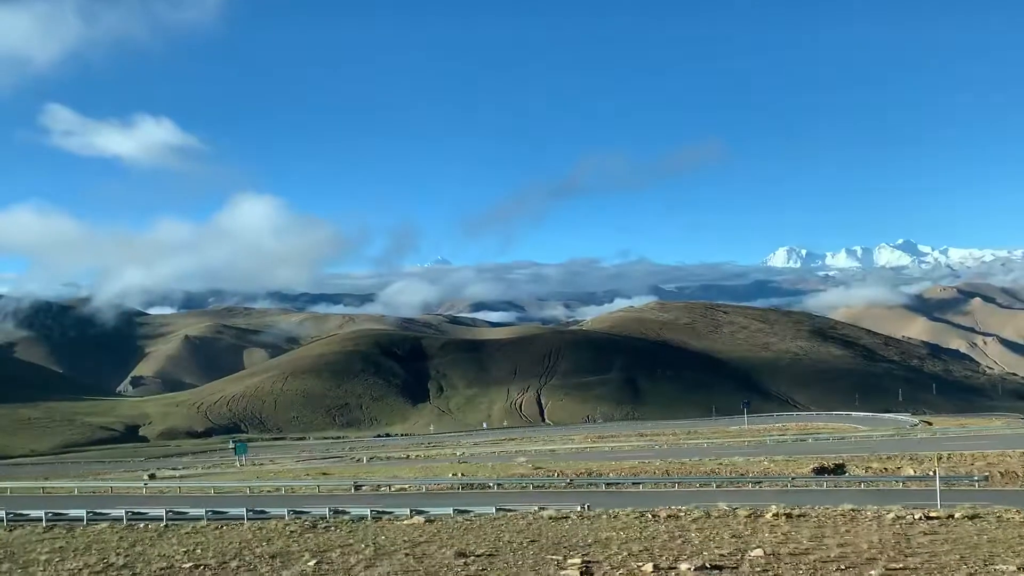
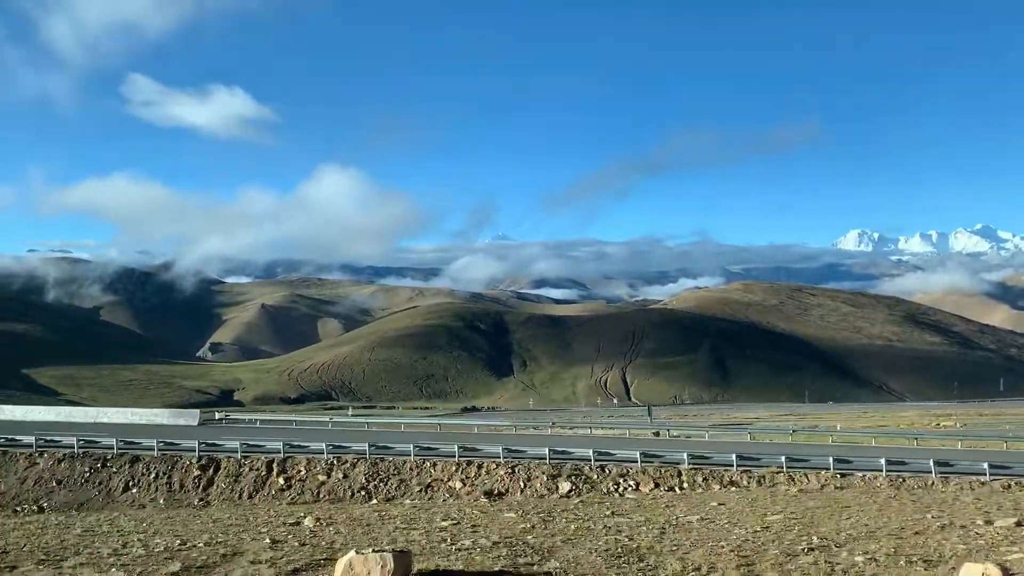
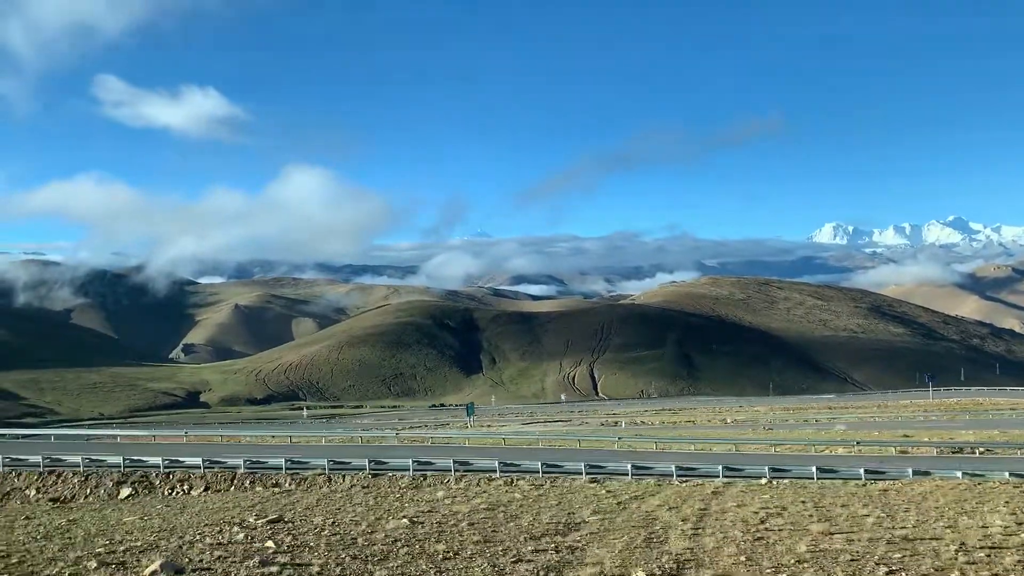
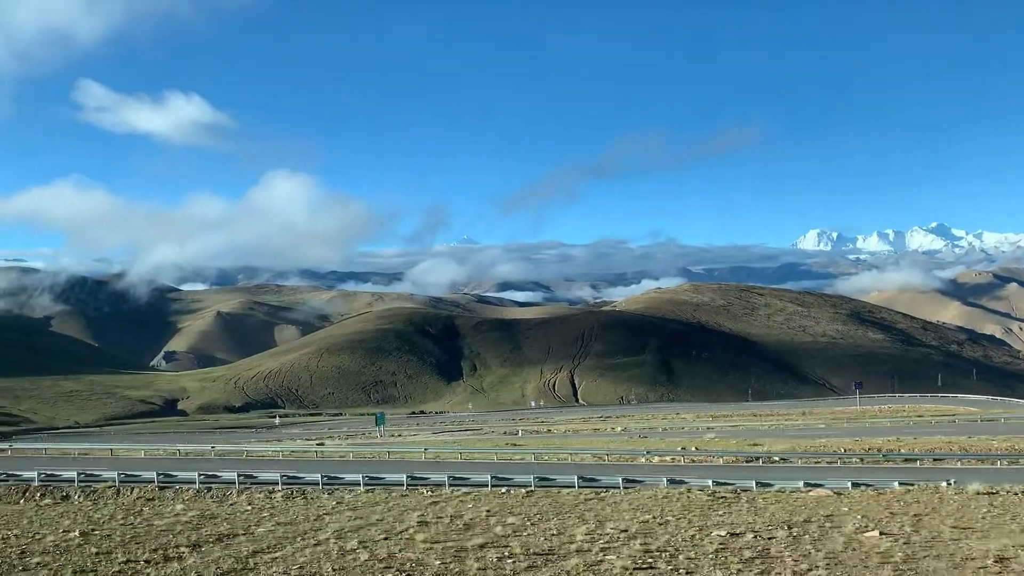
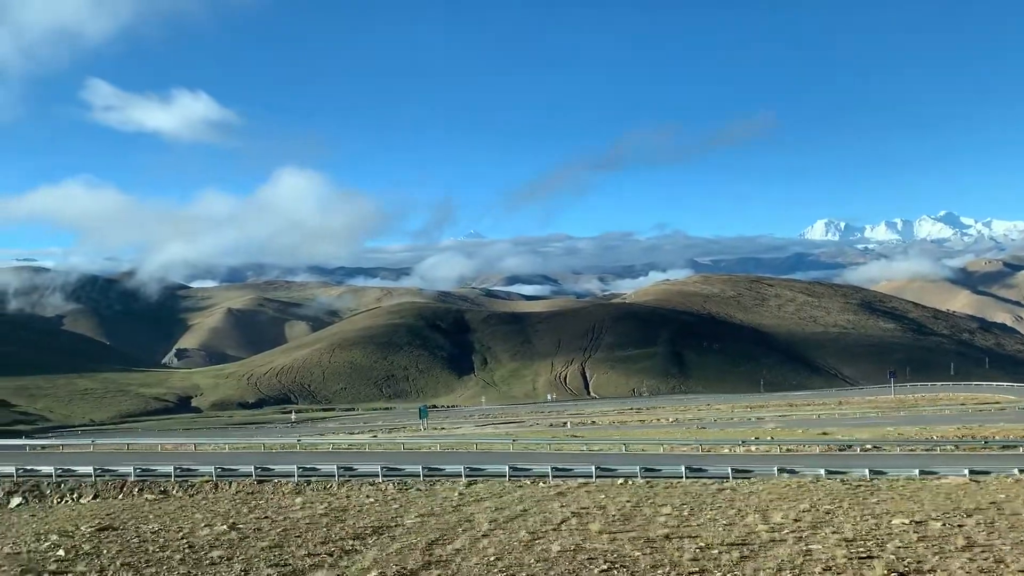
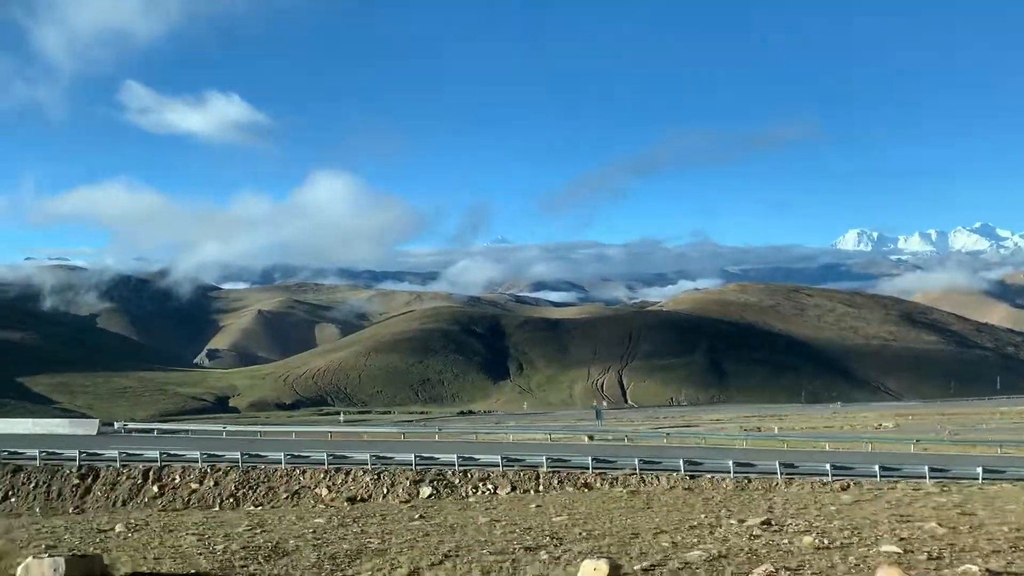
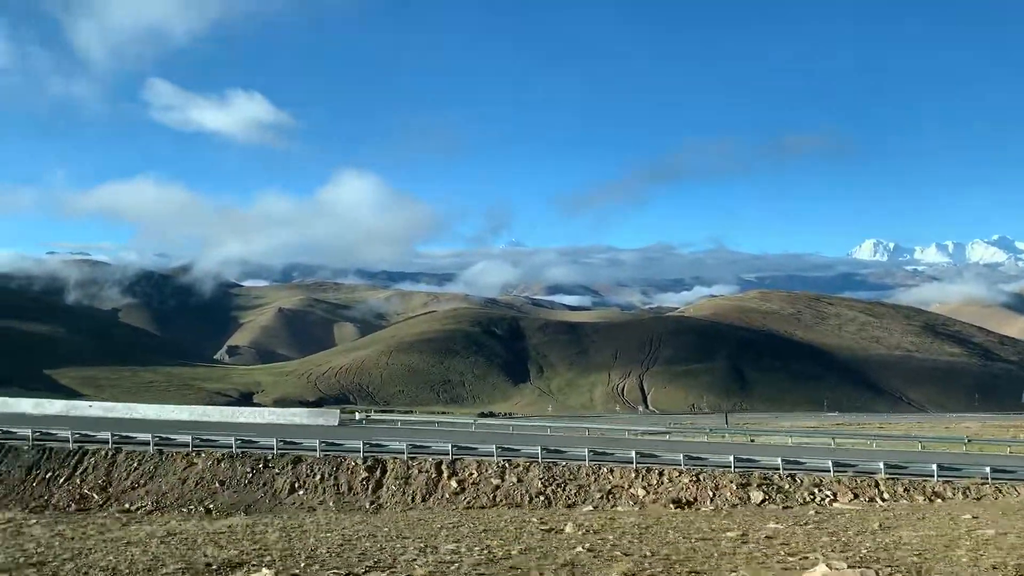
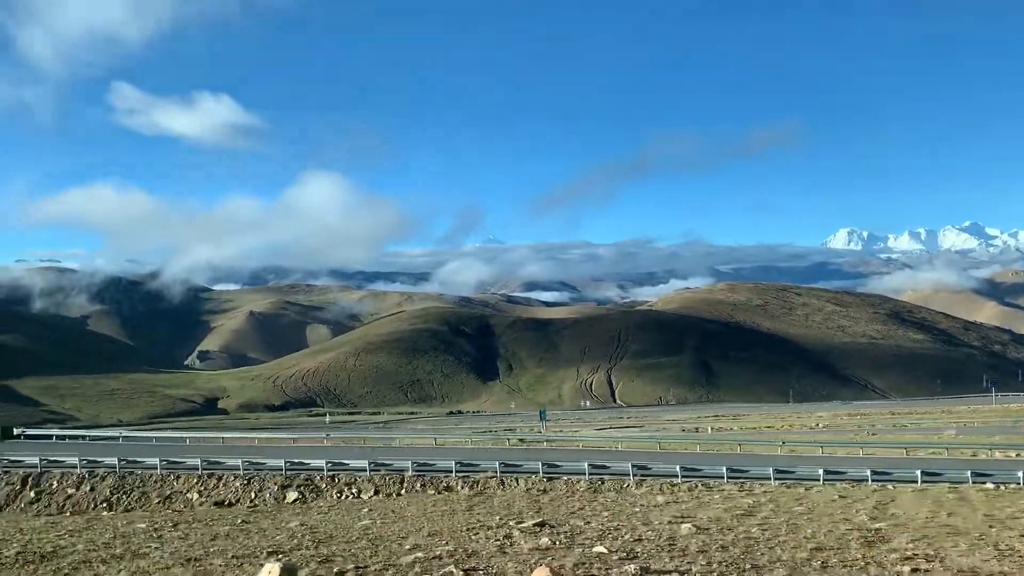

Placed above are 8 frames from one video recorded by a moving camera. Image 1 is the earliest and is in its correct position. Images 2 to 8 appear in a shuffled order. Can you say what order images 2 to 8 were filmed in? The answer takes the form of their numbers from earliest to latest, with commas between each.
4, 5, 3, 8, 6, 2, 7
